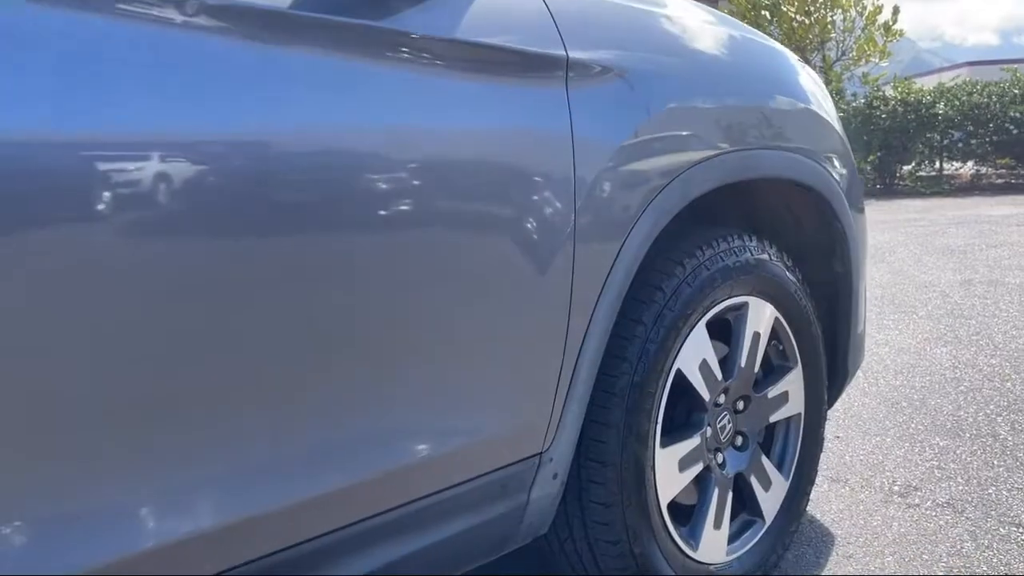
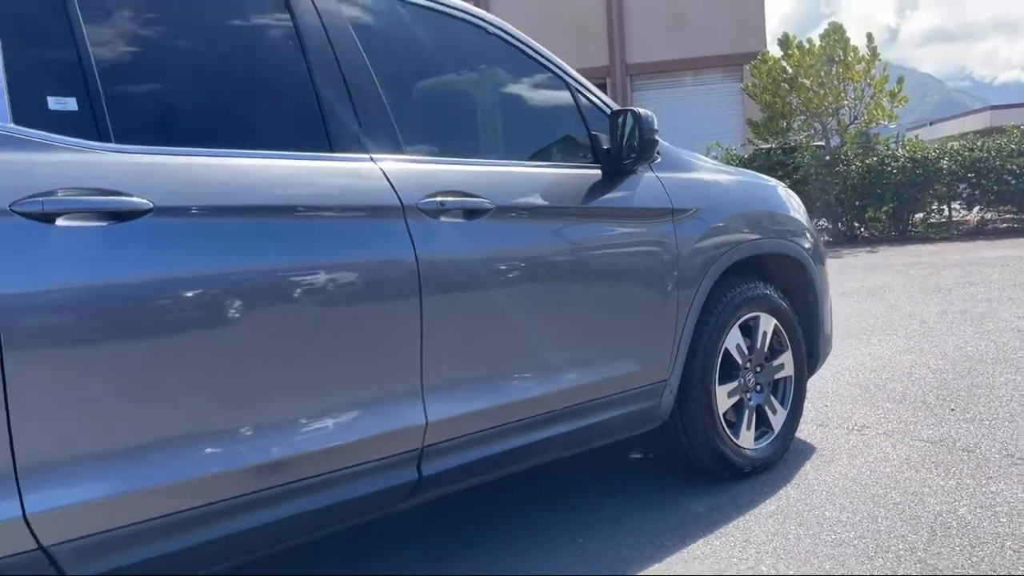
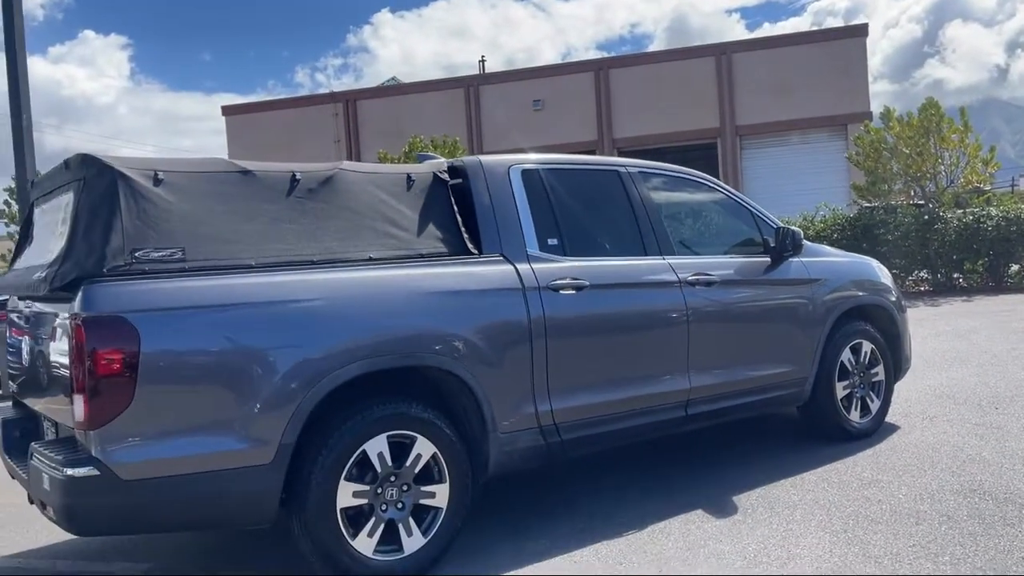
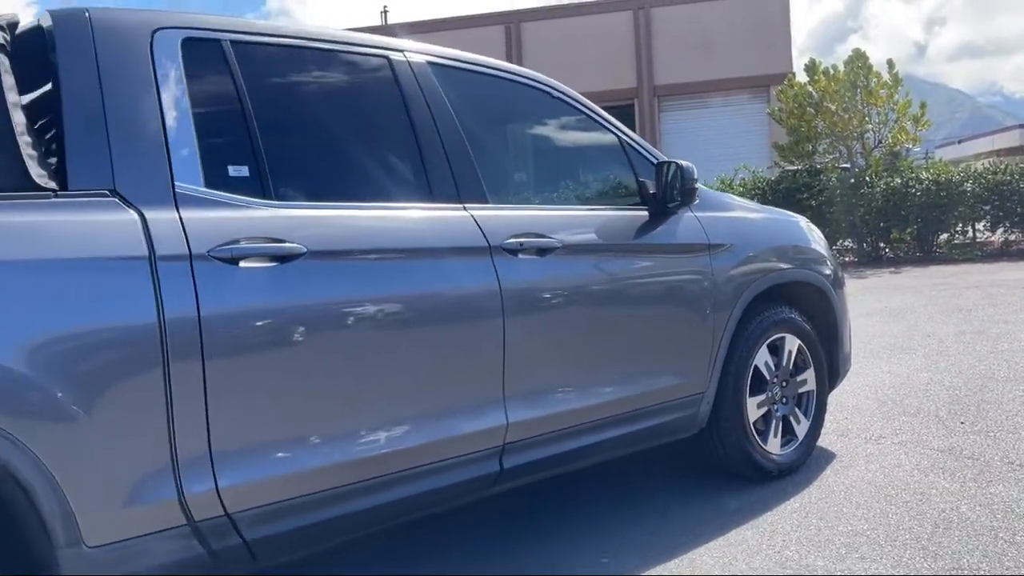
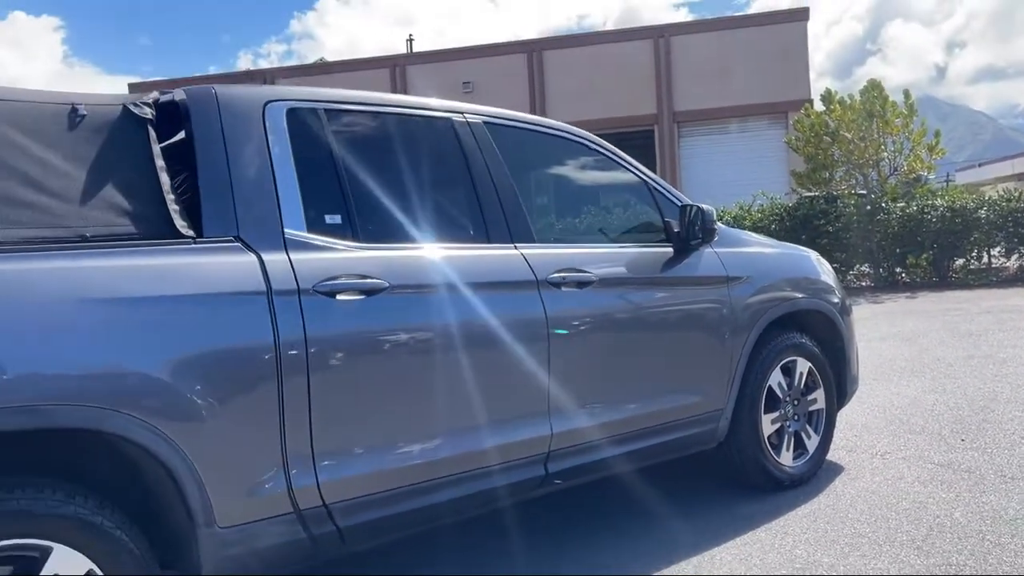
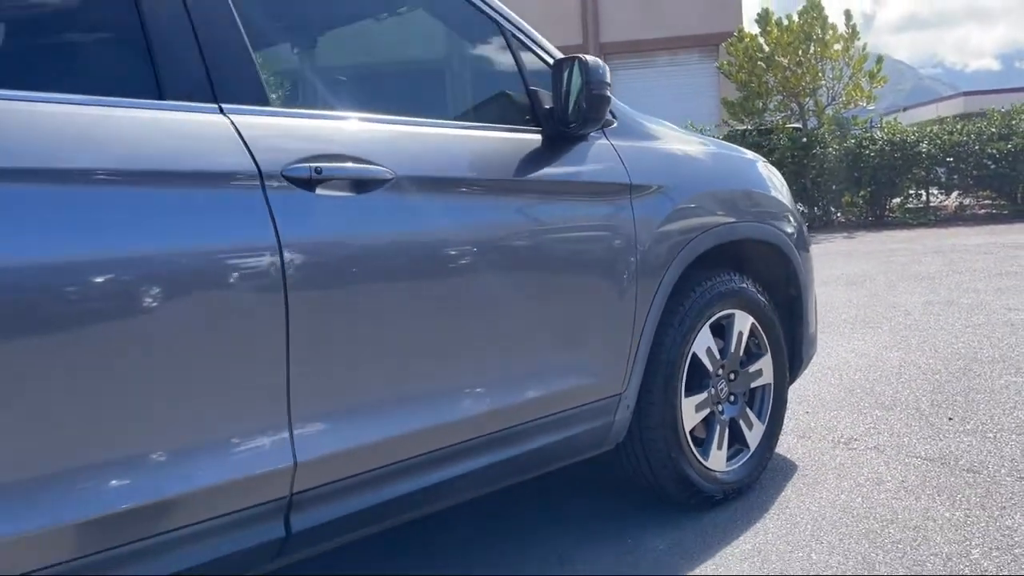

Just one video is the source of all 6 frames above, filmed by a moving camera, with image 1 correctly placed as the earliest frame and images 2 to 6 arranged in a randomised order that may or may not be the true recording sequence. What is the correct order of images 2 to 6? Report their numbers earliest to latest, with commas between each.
6, 2, 4, 5, 3
